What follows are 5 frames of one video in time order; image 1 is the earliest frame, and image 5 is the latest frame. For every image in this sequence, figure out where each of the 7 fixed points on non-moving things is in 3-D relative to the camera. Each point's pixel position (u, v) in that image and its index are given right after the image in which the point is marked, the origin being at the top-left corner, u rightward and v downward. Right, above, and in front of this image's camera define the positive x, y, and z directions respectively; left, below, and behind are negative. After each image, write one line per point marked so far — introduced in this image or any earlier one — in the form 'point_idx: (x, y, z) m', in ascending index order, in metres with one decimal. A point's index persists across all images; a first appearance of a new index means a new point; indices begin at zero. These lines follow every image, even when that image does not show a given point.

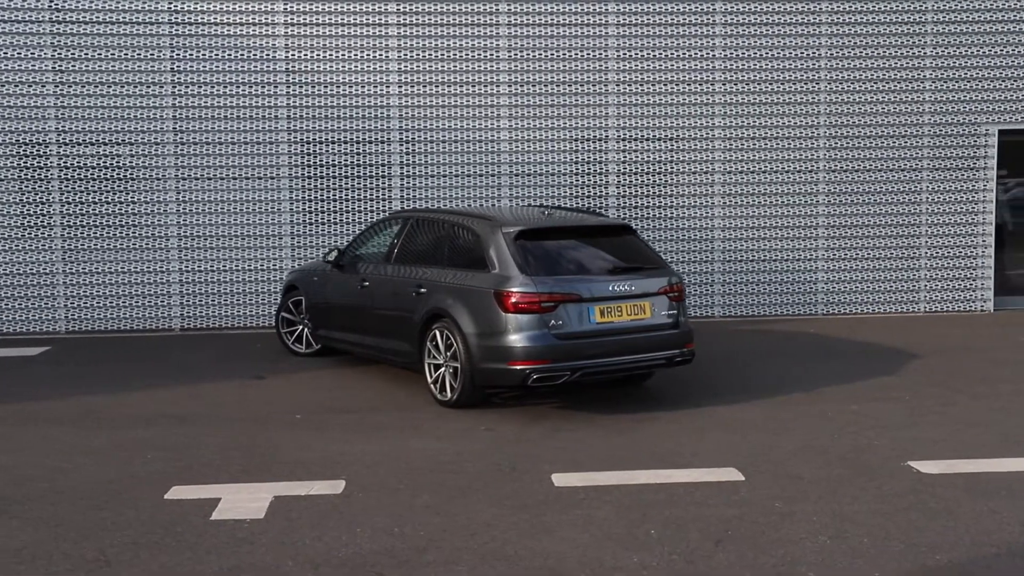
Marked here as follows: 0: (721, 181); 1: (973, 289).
0: (+2.5, +1.3, +13.5) m
1: (+5.6, 0.0, +13.9) m
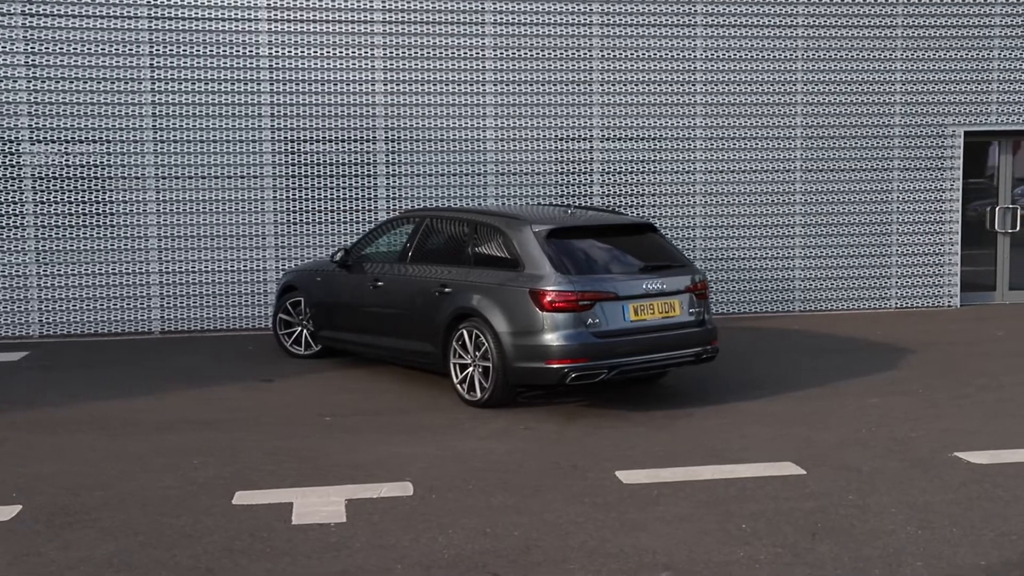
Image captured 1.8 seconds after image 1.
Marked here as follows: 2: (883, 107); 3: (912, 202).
0: (+2.3, +1.3, +13.7) m
1: (+5.4, 0.0, +14.3) m
2: (+4.5, +2.2, +14.0) m
3: (+5.0, +1.1, +14.2) m
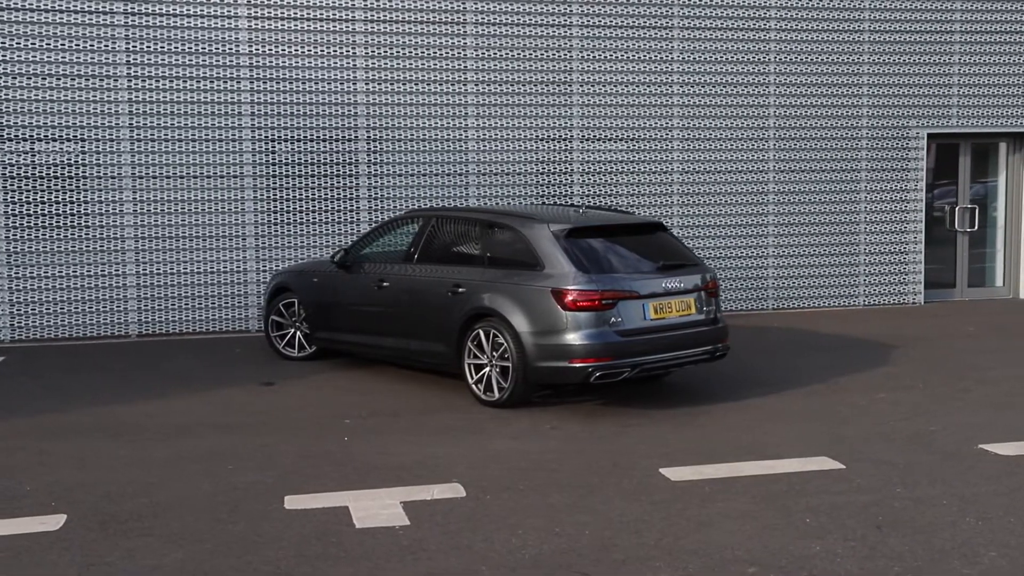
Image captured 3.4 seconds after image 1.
0: (+2.0, +1.3, +13.9) m
1: (+5.0, +0.1, +14.7) m
2: (+4.2, +2.2, +14.3) m
3: (+4.7, +1.1, +14.5) m
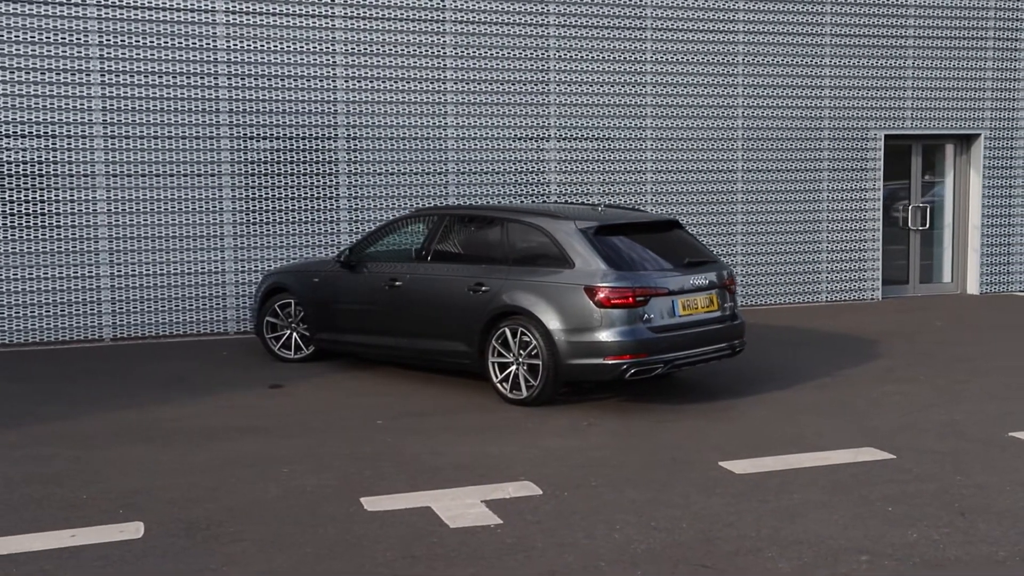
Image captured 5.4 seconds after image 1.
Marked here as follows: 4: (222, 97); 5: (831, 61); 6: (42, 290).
0: (+1.7, +1.3, +14.0) m
1: (+4.7, +0.1, +15.1) m
2: (+3.9, +2.3, +14.7) m
3: (+4.3, +1.1, +14.9) m
4: (-3.1, +2.0, +12.2) m
5: (+4.1, +2.9, +14.7) m
6: (-4.8, 0.0, +11.6) m
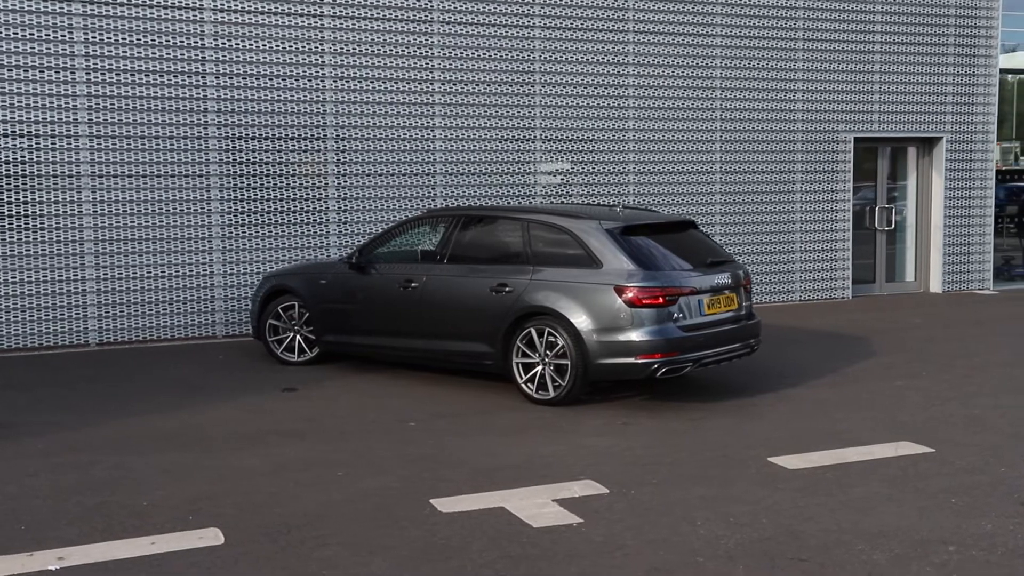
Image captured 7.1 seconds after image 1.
0: (+1.5, +1.3, +14.1) m
1: (+4.4, +0.1, +15.4) m
2: (+3.6, +2.3, +14.9) m
3: (+4.0, +1.1, +15.2) m
4: (-3.2, +2.0, +11.9) m
5: (+3.8, +2.9, +15.0) m
6: (-4.8, -0.1, +11.3) m
